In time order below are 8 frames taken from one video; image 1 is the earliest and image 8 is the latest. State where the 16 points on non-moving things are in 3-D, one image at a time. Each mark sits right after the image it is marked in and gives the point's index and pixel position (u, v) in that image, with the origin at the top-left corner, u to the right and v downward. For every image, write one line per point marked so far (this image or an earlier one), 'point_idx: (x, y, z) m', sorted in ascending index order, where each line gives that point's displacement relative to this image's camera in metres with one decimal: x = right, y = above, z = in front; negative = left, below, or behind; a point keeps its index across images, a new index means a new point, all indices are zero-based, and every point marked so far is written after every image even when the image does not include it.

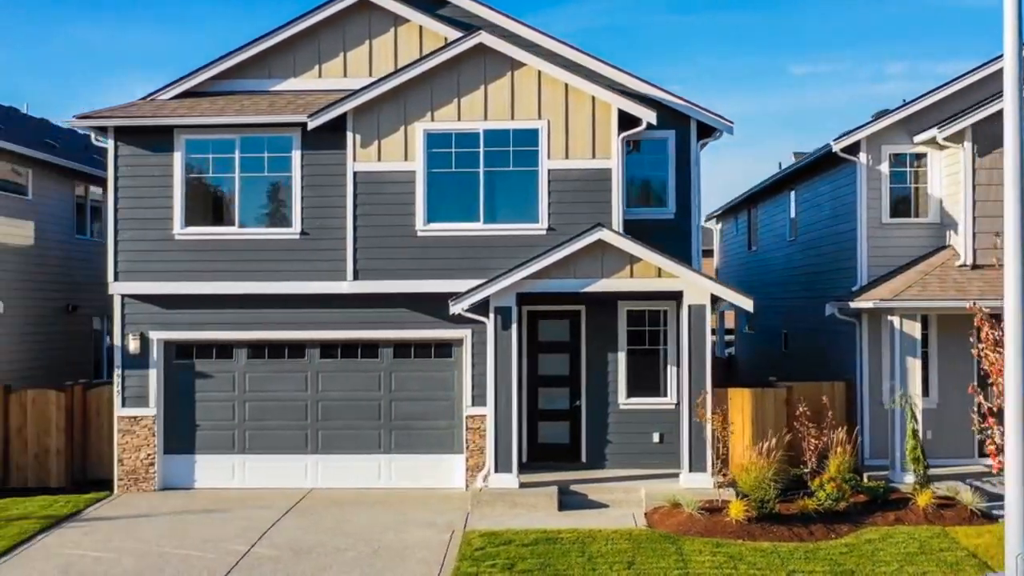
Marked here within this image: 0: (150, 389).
0: (-4.3, -1.2, +13.3) m
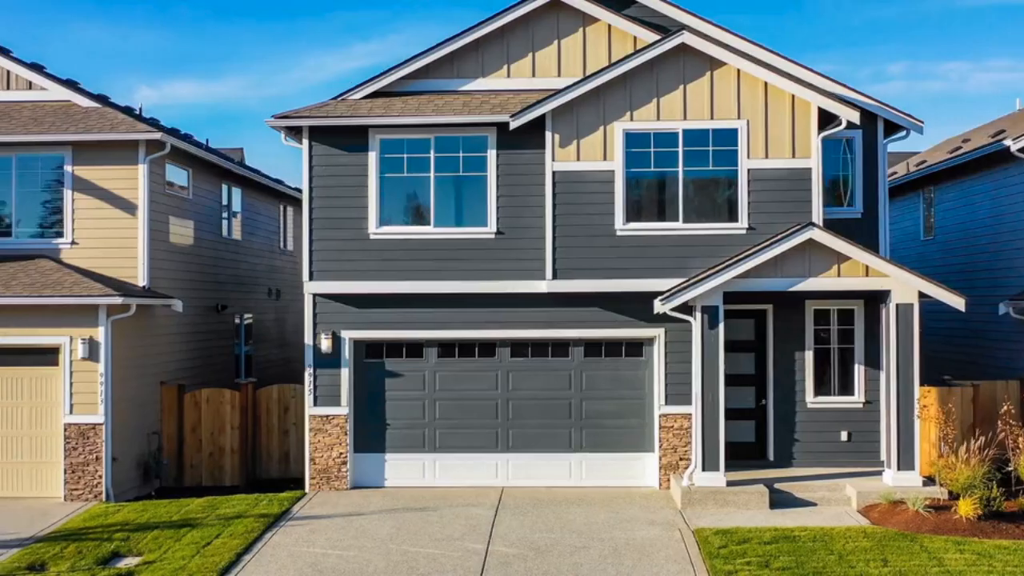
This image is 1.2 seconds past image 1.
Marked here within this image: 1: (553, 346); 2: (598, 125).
0: (-2.0, -1.2, +13.3) m
1: (+0.5, -0.7, +13.4) m
2: (+1.0, +1.9, +12.8) m
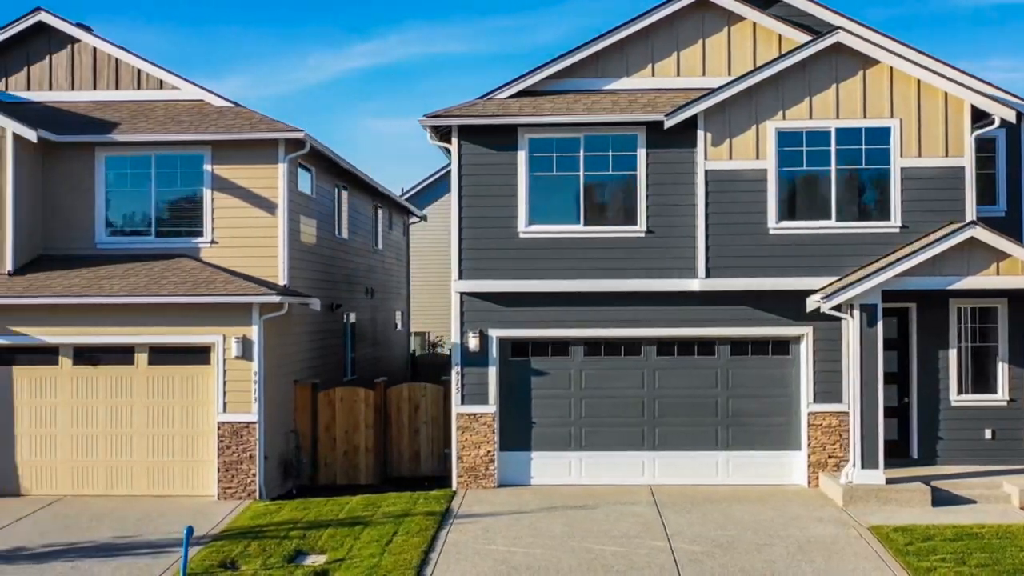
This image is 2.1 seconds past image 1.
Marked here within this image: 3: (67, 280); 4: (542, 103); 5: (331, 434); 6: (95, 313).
0: (-0.3, -1.2, +13.3) m
1: (+2.3, -0.7, +13.4) m
2: (+2.8, +1.9, +12.9) m
3: (-5.3, +0.1, +13.3) m
4: (+0.4, +2.2, +13.3) m
5: (-2.4, -1.9, +14.7) m
6: (-4.9, -0.3, +13.0) m
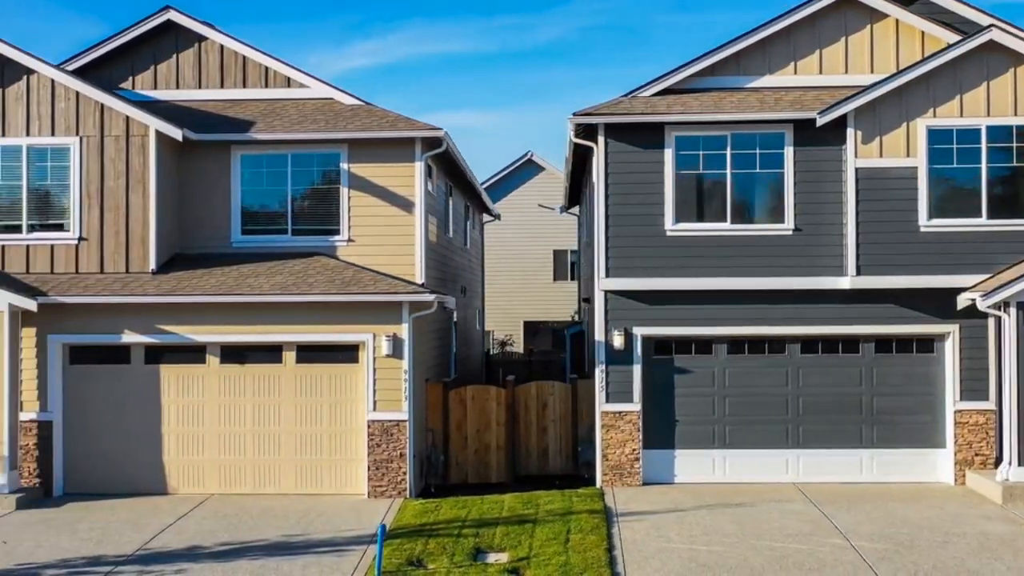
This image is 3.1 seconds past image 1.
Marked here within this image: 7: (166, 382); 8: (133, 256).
0: (+1.5, -1.2, +13.3) m
1: (+4.0, -0.7, +13.4) m
2: (+4.5, +1.9, +12.9) m
3: (-3.5, +0.1, +13.2) m
4: (+2.1, +2.2, +13.3) m
5: (-0.7, -1.9, +14.7) m
6: (-3.1, -0.3, +13.0) m
7: (-4.1, -1.1, +13.2) m
8: (-4.6, +0.4, +13.5) m
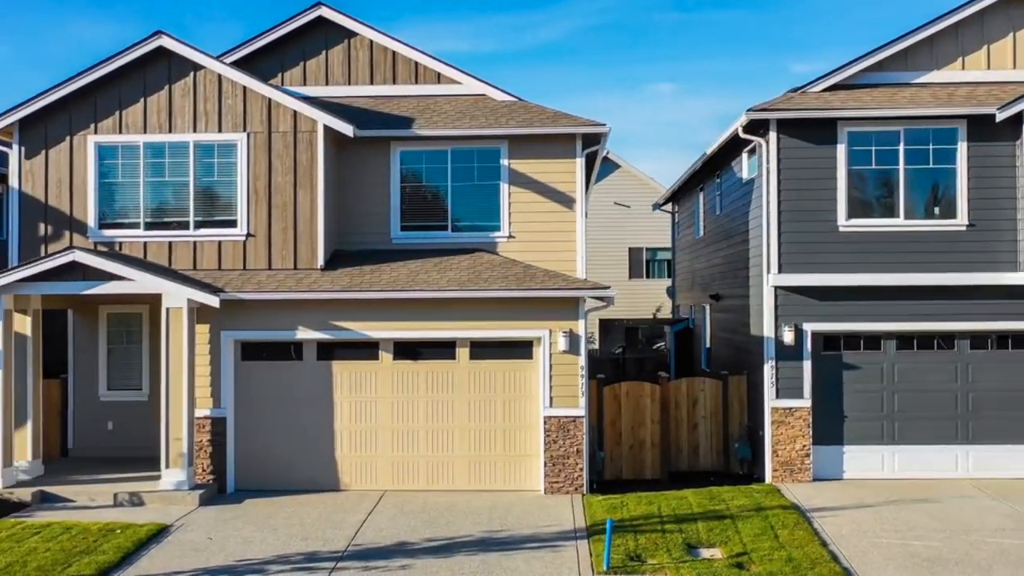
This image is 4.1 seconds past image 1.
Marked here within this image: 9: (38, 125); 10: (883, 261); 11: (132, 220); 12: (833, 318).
0: (+3.5, -1.1, +13.3) m
1: (+6.0, -0.6, +13.4) m
2: (+6.5, +2.0, +12.9) m
3: (-1.5, +0.2, +13.2) m
4: (+4.1, +2.3, +13.3) m
5: (+1.4, -1.9, +14.7) m
6: (-1.1, -0.2, +13.0) m
7: (-2.0, -1.1, +13.2) m
8: (-2.5, +0.4, +13.5) m
9: (-5.8, +2.0, +13.7) m
10: (+4.4, +0.3, +13.2) m
11: (-4.6, +0.8, +13.7) m
12: (+3.8, -0.4, +13.3) m
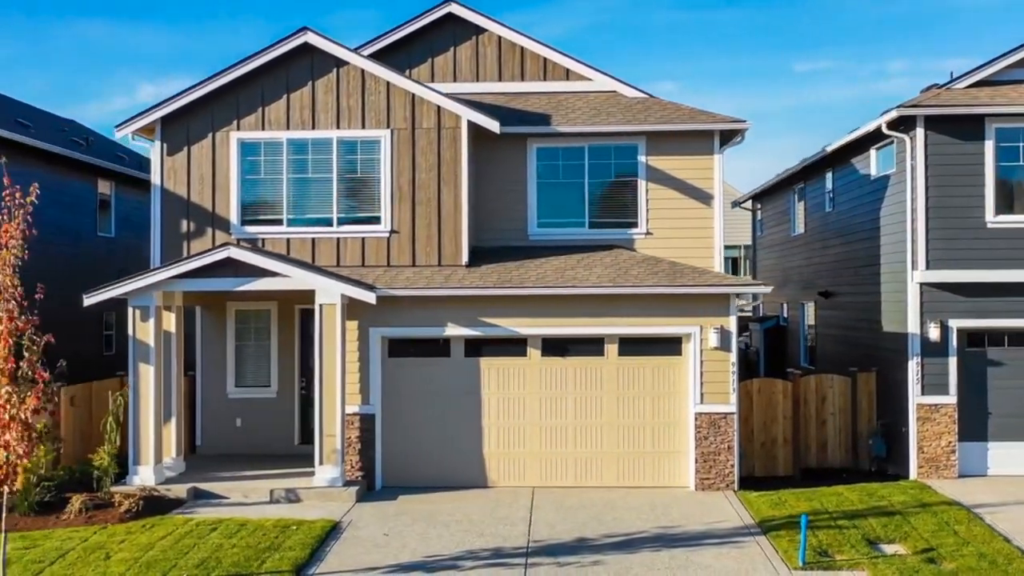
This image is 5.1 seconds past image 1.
0: (+5.2, -1.1, +13.3) m
1: (+7.8, -0.6, +13.4) m
2: (+8.3, +2.0, +12.9) m
3: (+0.3, +0.2, +13.2) m
4: (+5.9, +2.3, +13.3) m
5: (+3.1, -1.8, +14.7) m
6: (+0.7, -0.2, +13.0) m
7: (-0.3, -1.0, +13.2) m
8: (-0.8, +0.5, +13.5) m
9: (-4.1, +2.0, +13.7) m
10: (+6.1, +0.4, +13.1) m
11: (-2.9, +0.9, +13.6) m
12: (+5.6, -0.3, +13.3) m
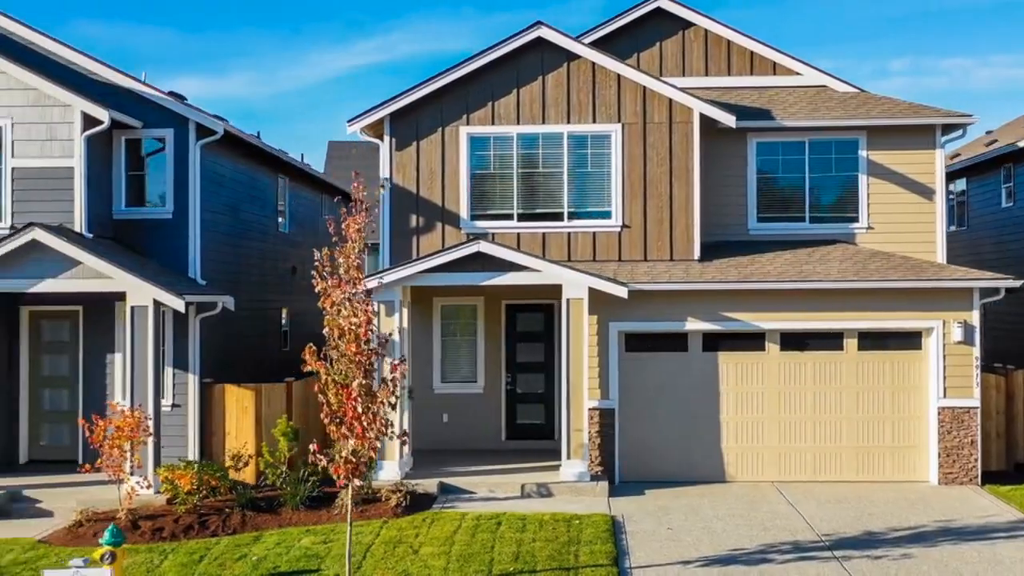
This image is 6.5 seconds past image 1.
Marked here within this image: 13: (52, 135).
0: (+8.1, -1.0, +13.3) m
1: (+10.6, -0.5, +13.4) m
2: (+11.1, +2.1, +12.9) m
3: (+3.1, +0.3, +13.2) m
4: (+8.7, +2.4, +13.3) m
5: (+5.9, -1.8, +14.7) m
6: (+3.5, -0.1, +13.0) m
7: (+2.5, -1.0, +13.1) m
8: (+2.0, +0.5, +13.5) m
9: (-1.3, +2.1, +13.6) m
10: (+8.9, +0.4, +13.1) m
11: (-0.1, +0.9, +13.6) m
12: (+8.4, -0.2, +13.3) m
13: (-5.2, +1.7, +12.6) m
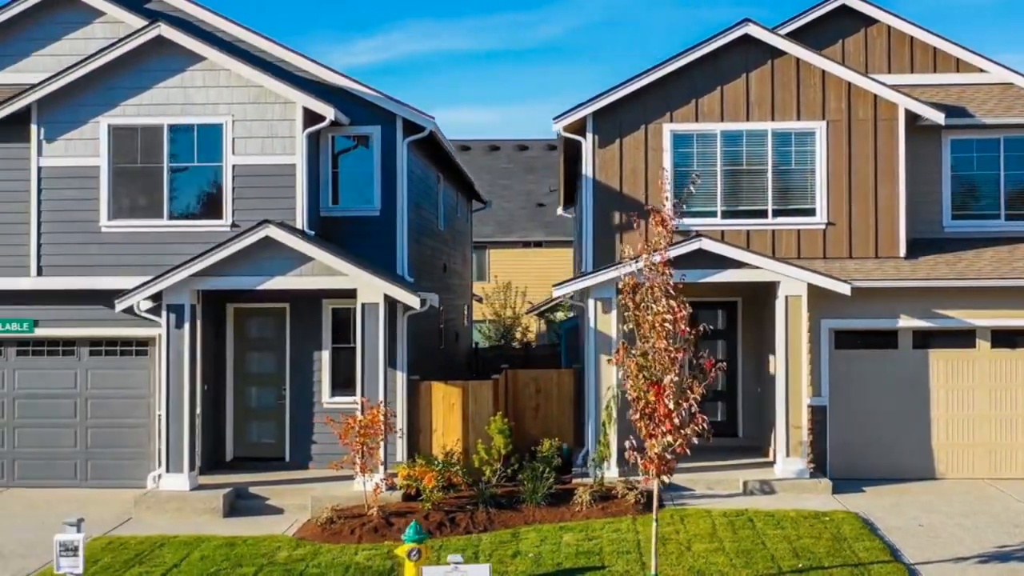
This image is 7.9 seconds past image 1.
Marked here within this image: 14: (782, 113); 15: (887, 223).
0: (+10.5, -1.0, +13.3) m
1: (+13.1, -0.5, +13.4) m
2: (+13.6, +2.1, +12.9) m
3: (+5.6, +0.3, +13.2) m
4: (+11.2, +2.4, +13.3) m
5: (+8.4, -1.7, +14.7) m
6: (+5.9, -0.1, +13.0) m
7: (+5.0, -0.9, +13.1) m
8: (+4.5, +0.6, +13.5) m
9: (+1.2, +2.1, +13.6) m
10: (+11.4, +0.5, +13.1) m
11: (+2.4, +1.0, +13.6) m
12: (+10.9, -0.2, +13.3) m
13: (-2.7, +1.8, +12.6) m
14: (+3.3, +2.1, +13.5) m
15: (+4.5, +0.8, +13.5) m
